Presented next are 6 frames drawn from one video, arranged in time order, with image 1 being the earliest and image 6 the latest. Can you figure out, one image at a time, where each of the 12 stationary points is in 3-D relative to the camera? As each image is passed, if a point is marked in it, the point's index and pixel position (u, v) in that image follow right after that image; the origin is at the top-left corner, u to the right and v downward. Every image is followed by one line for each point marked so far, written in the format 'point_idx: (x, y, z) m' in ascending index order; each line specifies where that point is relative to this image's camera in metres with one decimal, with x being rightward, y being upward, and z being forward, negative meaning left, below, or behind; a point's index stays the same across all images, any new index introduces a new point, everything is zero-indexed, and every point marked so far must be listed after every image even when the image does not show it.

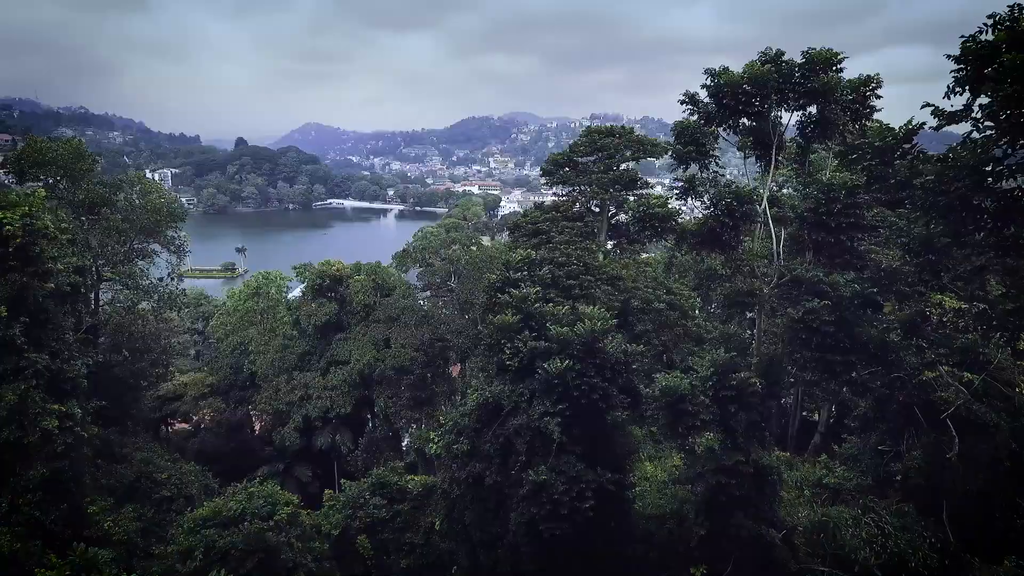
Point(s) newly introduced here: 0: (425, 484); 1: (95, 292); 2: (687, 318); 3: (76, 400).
0: (-1.9, -4.3, +11.7) m
1: (-10.9, -0.1, +14.1) m
2: (+4.6, -0.8, +14.5) m
3: (-8.8, -2.3, +10.8) m
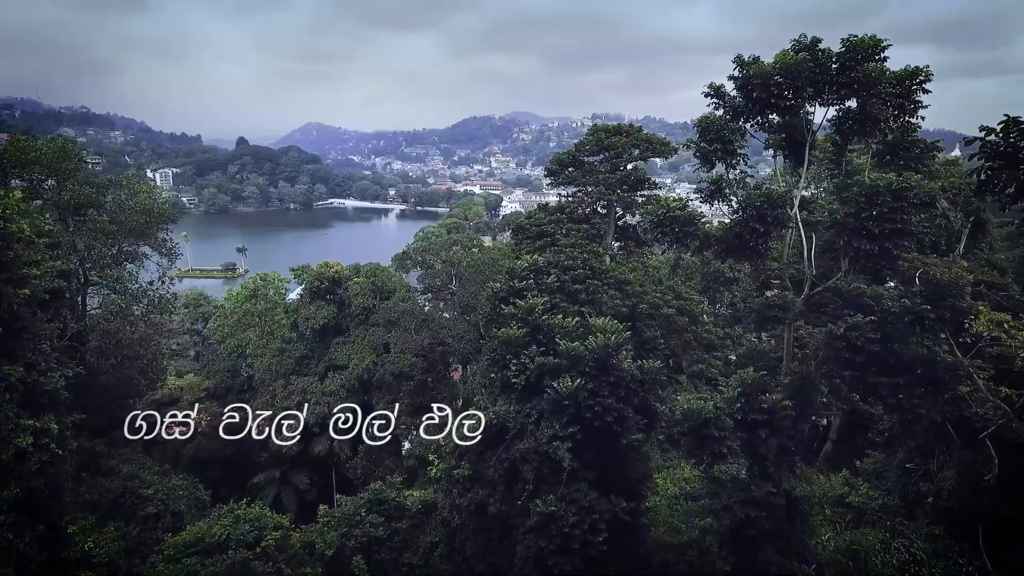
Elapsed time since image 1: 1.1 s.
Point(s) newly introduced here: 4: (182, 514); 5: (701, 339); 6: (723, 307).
0: (-1.8, -4.4, +11.1) m
1: (-10.8, -0.2, +13.5) m
2: (+4.7, -0.9, +13.9) m
3: (-8.7, -2.4, +10.2) m
4: (-7.1, -4.9, +11.6) m
5: (+4.8, -1.3, +13.8) m
6: (+5.9, -0.5, +15.3) m
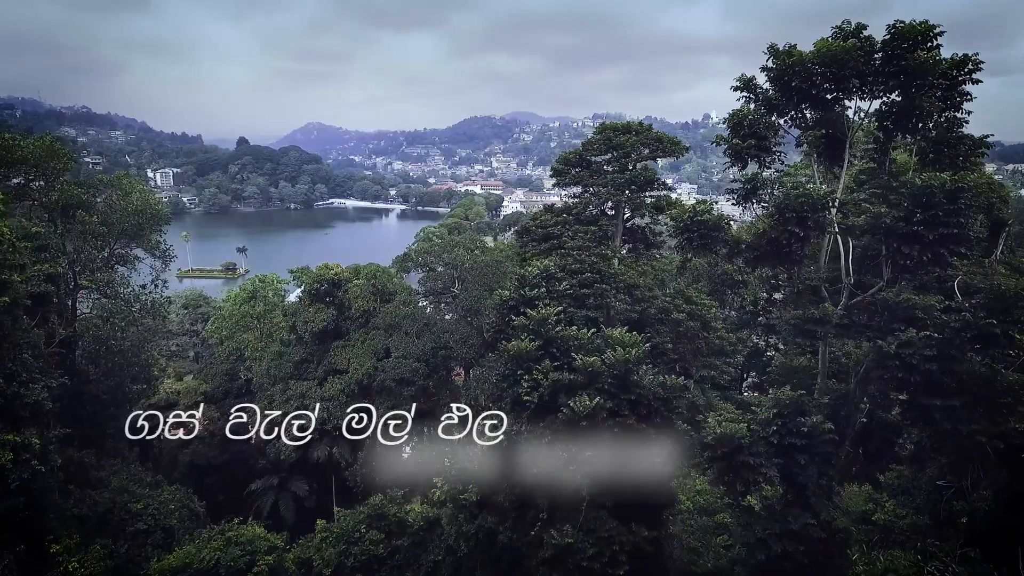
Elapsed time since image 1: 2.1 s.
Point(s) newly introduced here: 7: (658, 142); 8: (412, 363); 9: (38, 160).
0: (-1.7, -4.5, +10.6) m
1: (-10.7, -0.3, +13.0) m
2: (+4.8, -1.1, +13.3) m
3: (-8.6, -2.5, +9.7) m
4: (-7.0, -5.0, +11.1) m
5: (+4.9, -1.4, +13.3) m
6: (+6.0, -0.6, +14.8) m
7: (+4.2, +4.1, +15.3) m
8: (-2.7, -2.0, +14.3) m
9: (-10.8, +2.9, +12.3) m
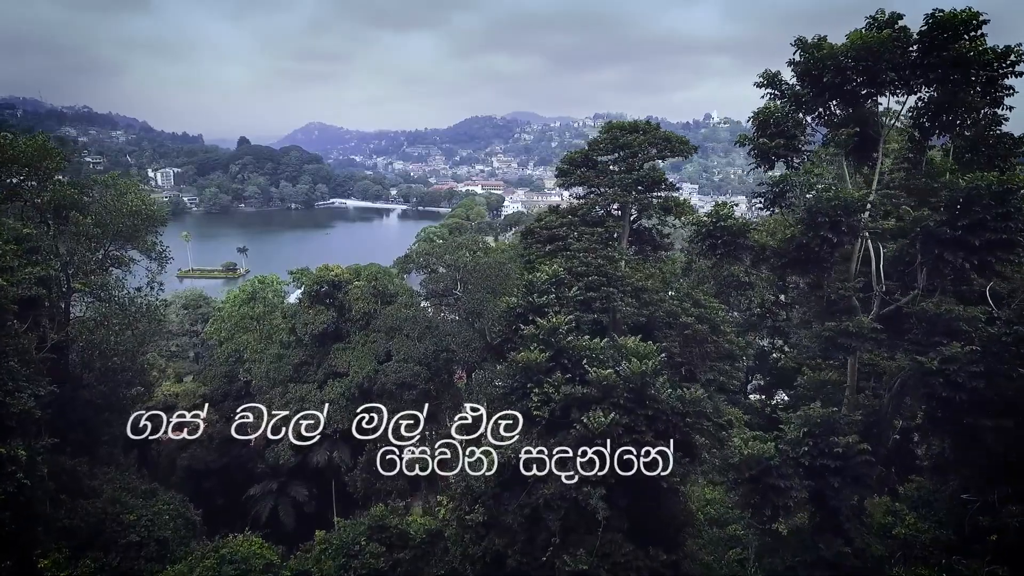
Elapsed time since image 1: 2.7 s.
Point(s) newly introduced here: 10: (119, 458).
0: (-1.6, -4.6, +10.3) m
1: (-10.6, -0.4, +12.7) m
2: (+4.9, -1.1, +13.0) m
3: (-8.5, -2.6, +9.4) m
4: (-6.9, -5.0, +10.7) m
5: (+5.0, -1.5, +12.9) m
6: (+6.1, -0.7, +14.4) m
7: (+4.3, +4.1, +15.0) m
8: (-2.6, -2.0, +14.0) m
9: (-10.7, +2.9, +12.0) m
10: (-9.5, -4.1, +13.0) m
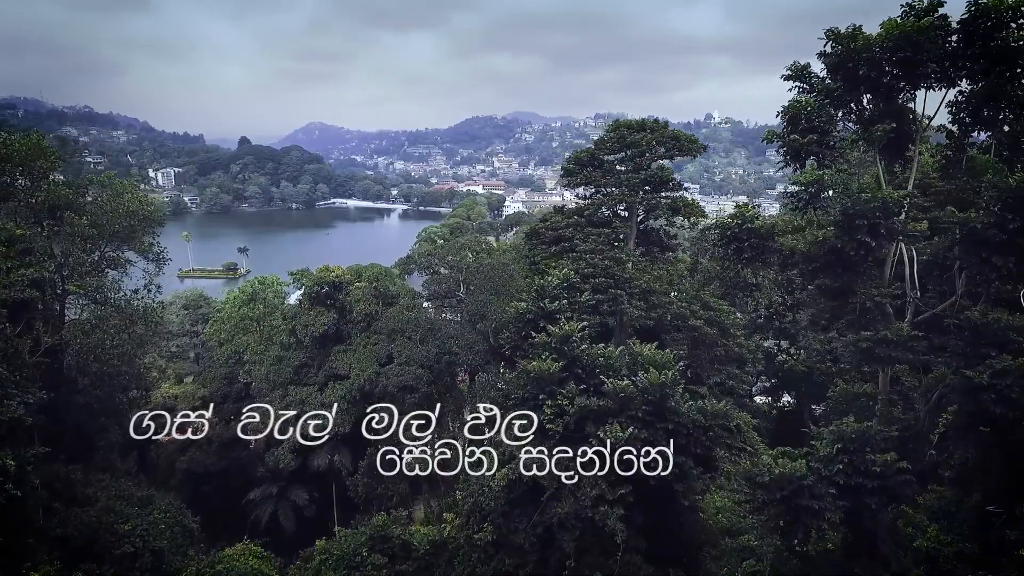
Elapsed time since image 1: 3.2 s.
0: (-1.5, -4.6, +10.0) m
1: (-10.4, -0.4, +12.4) m
2: (+5.1, -1.2, +12.7) m
3: (-8.4, -2.6, +9.0) m
4: (-6.7, -5.1, +10.4) m
5: (+5.1, -1.5, +12.6) m
6: (+6.3, -0.7, +14.1) m
7: (+4.4, +4.0, +14.6) m
8: (-2.4, -2.1, +13.7) m
9: (-10.6, +2.8, +11.7) m
10: (-9.4, -4.2, +12.7) m
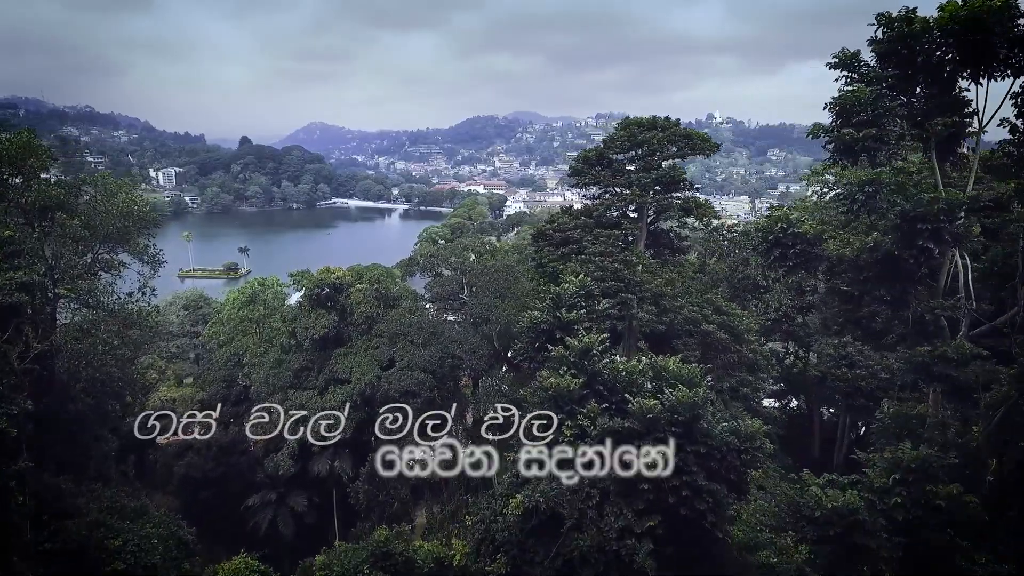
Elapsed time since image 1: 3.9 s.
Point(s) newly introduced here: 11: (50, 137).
0: (-1.3, -4.7, +9.5) m
1: (-10.3, -0.5, +11.9) m
2: (+5.2, -1.3, +12.2) m
3: (-8.2, -2.7, +8.6) m
4: (-6.6, -5.2, +10.0) m
5: (+5.3, -1.6, +12.1) m
6: (+6.4, -0.8, +13.7) m
7: (+4.6, +3.9, +14.2) m
8: (-2.3, -2.2, +13.2) m
9: (-10.4, +2.7, +11.2) m
10: (-9.2, -4.2, +12.3) m
11: (-12.6, +4.1, +14.5) m
